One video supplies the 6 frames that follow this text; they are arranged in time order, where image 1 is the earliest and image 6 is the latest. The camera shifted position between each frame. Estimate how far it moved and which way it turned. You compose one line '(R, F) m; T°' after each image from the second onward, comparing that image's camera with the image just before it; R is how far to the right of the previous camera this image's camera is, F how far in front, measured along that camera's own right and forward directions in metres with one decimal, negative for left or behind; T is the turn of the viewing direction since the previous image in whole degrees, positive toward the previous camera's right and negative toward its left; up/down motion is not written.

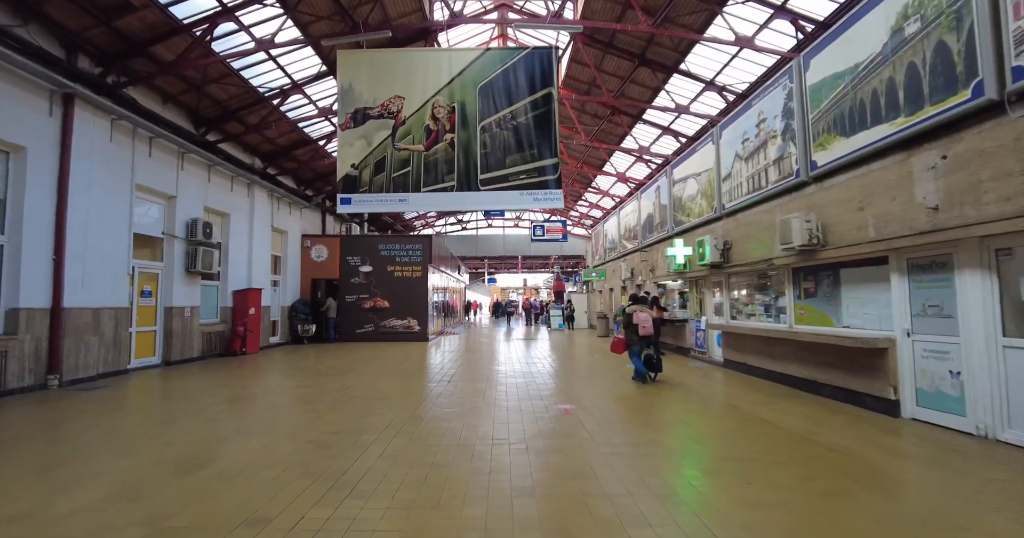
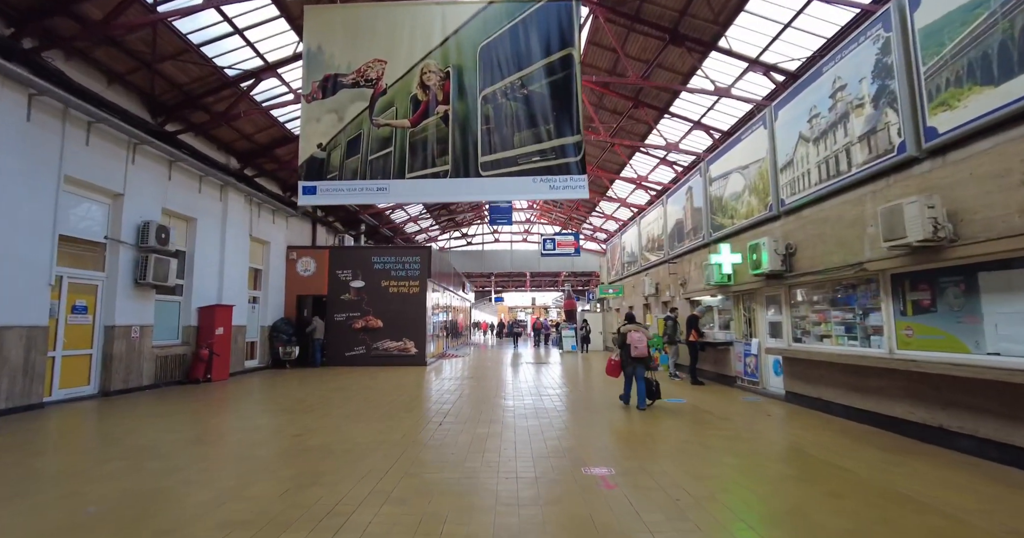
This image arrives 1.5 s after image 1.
(0.0, +1.7) m; -1°
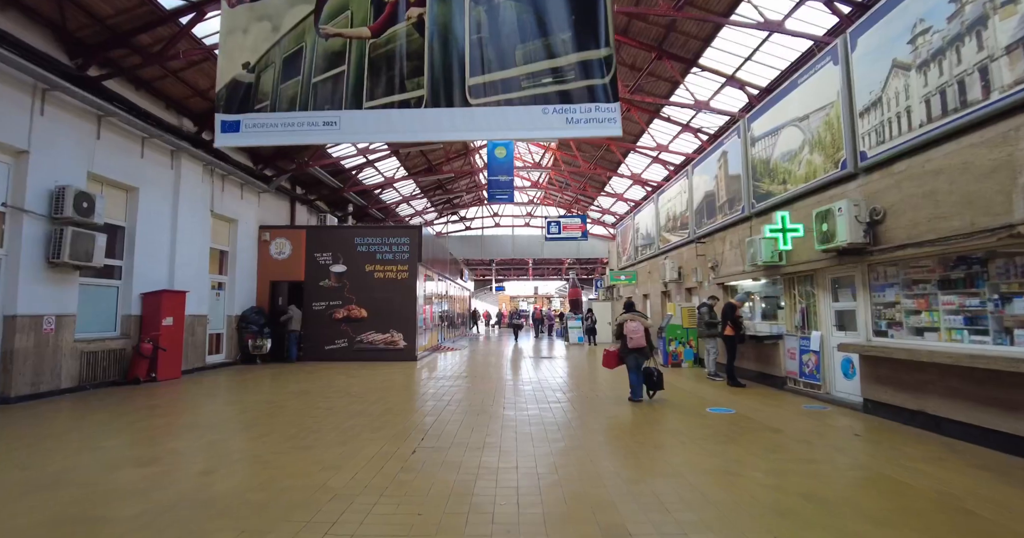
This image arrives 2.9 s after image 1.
(0.0, +1.6) m; 0°
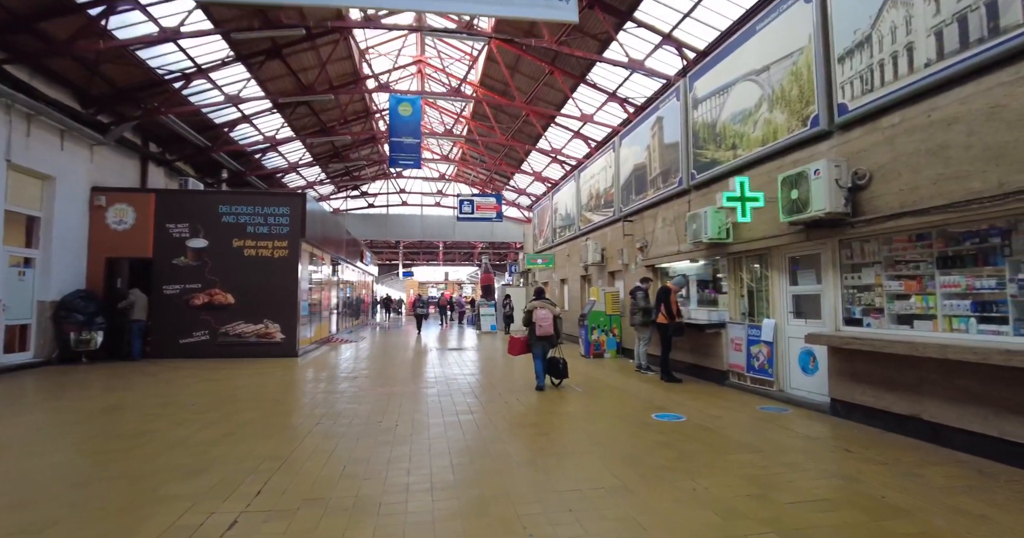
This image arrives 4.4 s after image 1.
(+0.1, +1.6) m; +11°
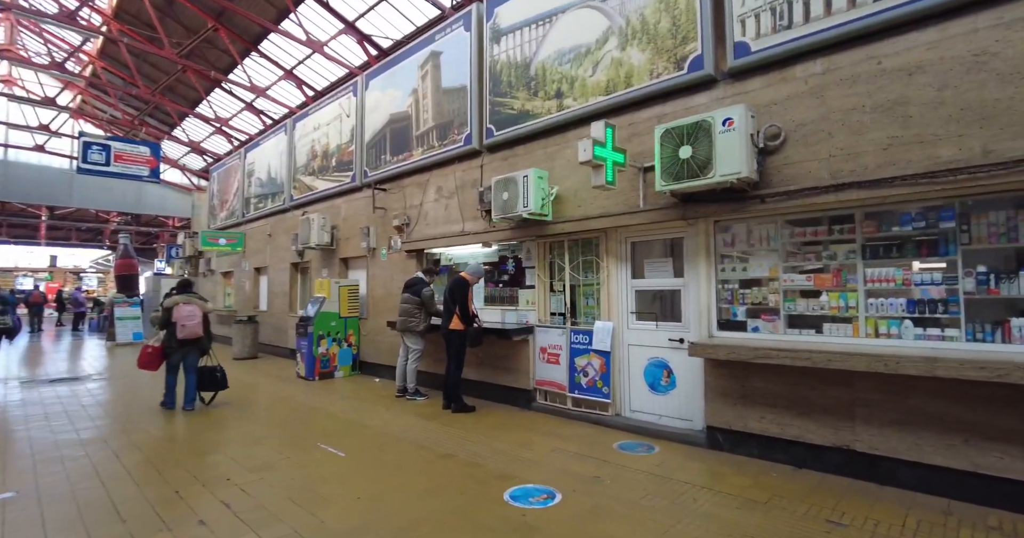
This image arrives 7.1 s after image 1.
(-0.2, +2.8) m; +37°
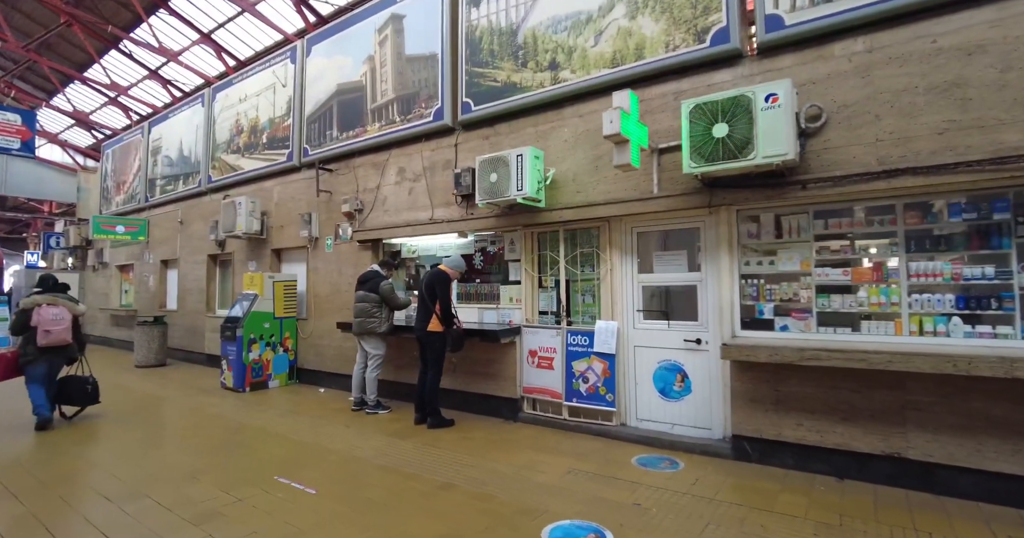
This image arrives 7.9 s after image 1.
(-0.6, +0.6) m; +9°
